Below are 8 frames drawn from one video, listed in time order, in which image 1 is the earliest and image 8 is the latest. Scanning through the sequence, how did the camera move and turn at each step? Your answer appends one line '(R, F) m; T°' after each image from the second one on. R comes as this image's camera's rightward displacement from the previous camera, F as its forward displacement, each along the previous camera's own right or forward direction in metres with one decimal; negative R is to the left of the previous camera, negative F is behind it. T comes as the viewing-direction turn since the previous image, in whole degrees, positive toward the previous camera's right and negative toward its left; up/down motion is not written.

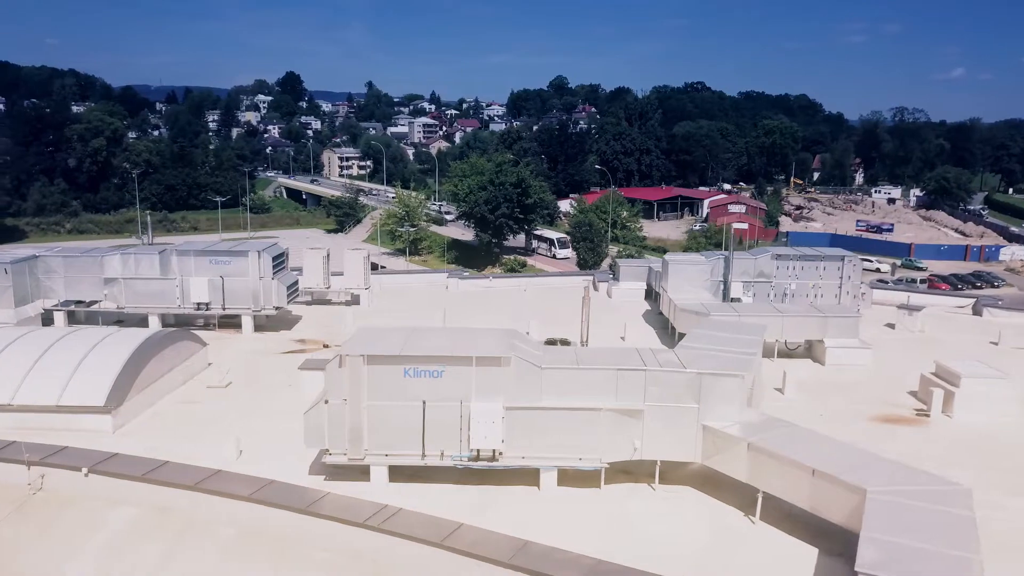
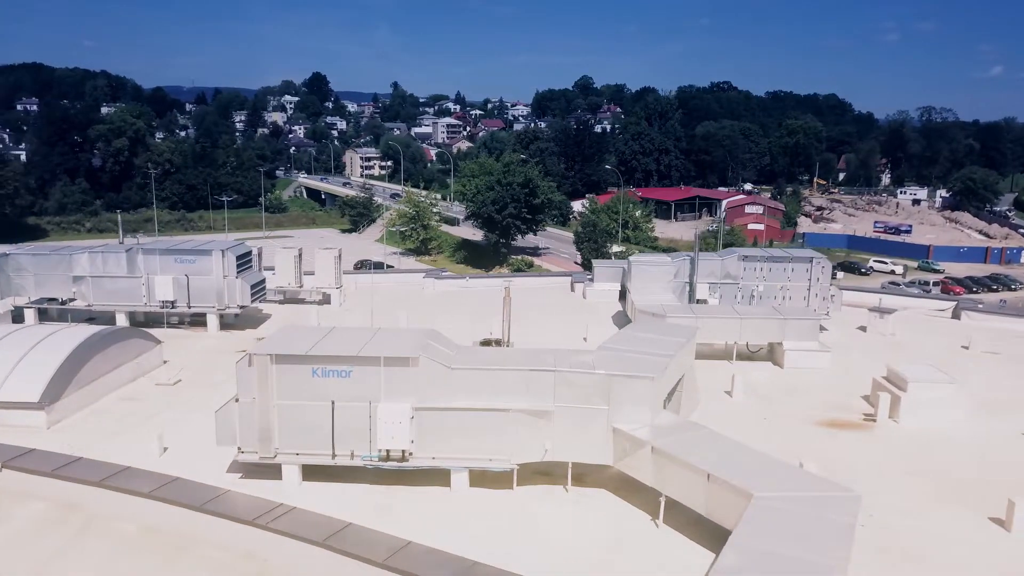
(+1.4, +0.1) m; -2°
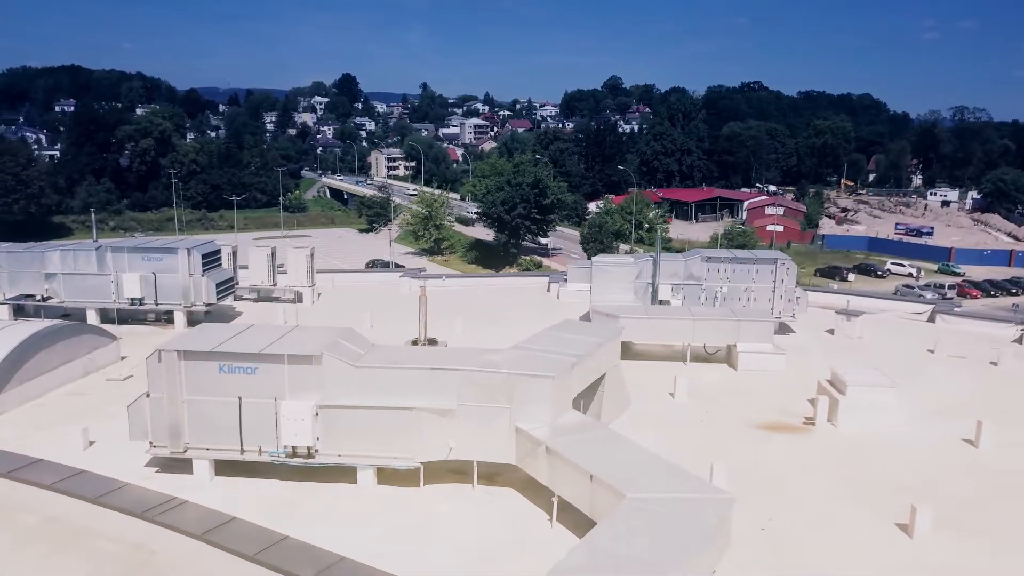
(+1.5, 0.0) m; -2°
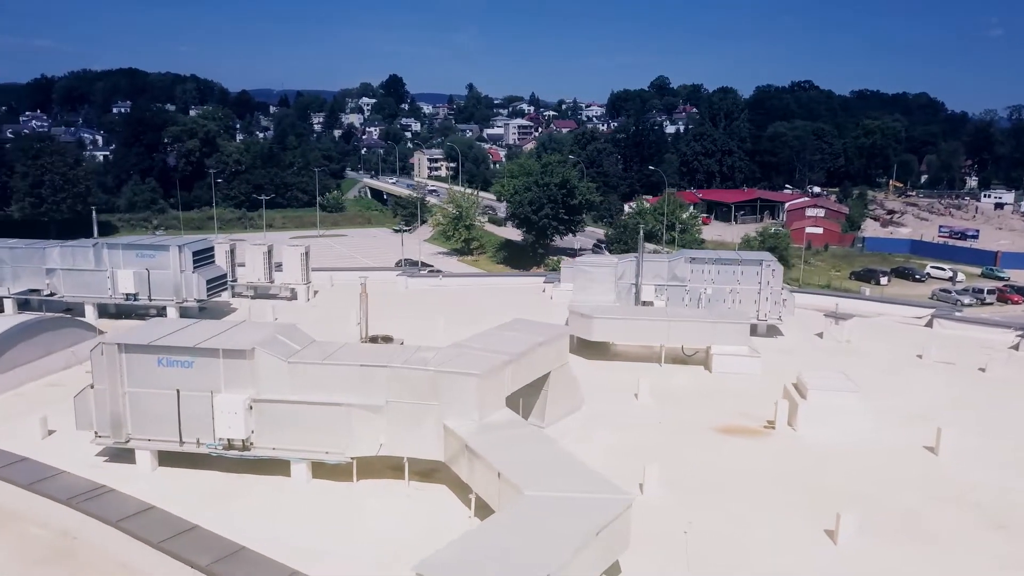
(+1.4, 0.0) m; -3°
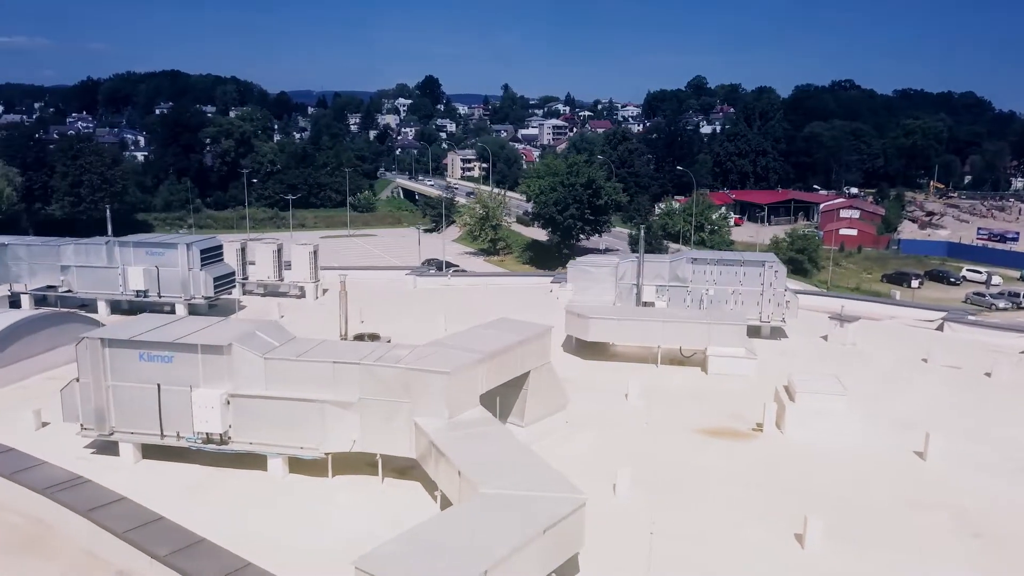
(+0.7, 0.0) m; -2°
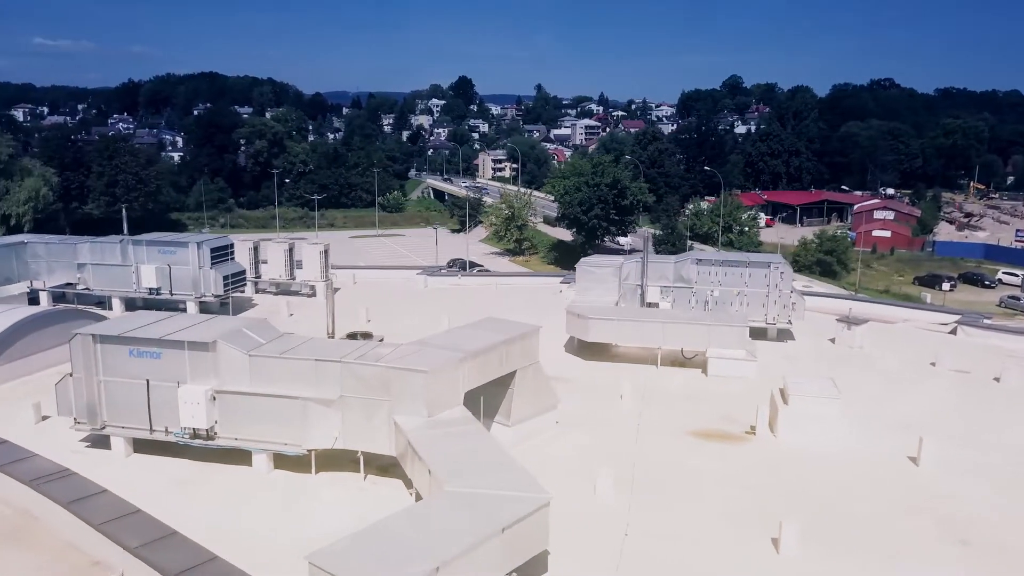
(+0.6, 0.0) m; -2°
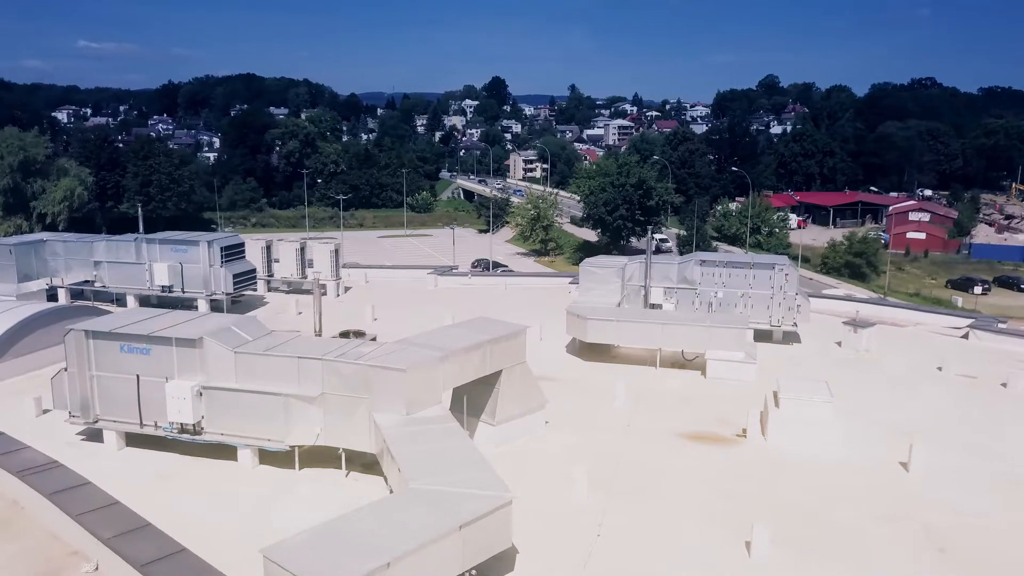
(+0.6, 0.0) m; -2°
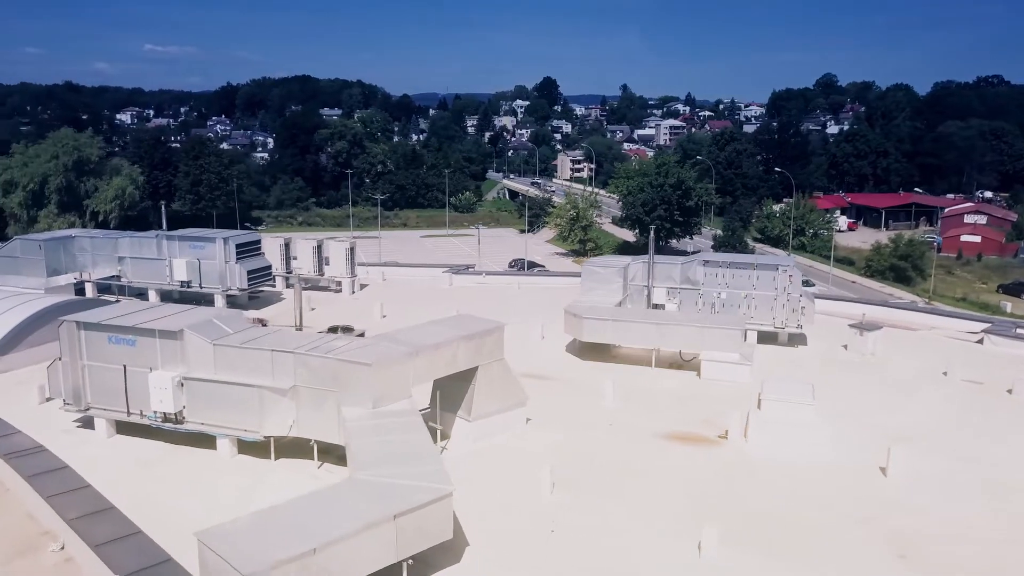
(+1.0, -0.1) m; -4°
